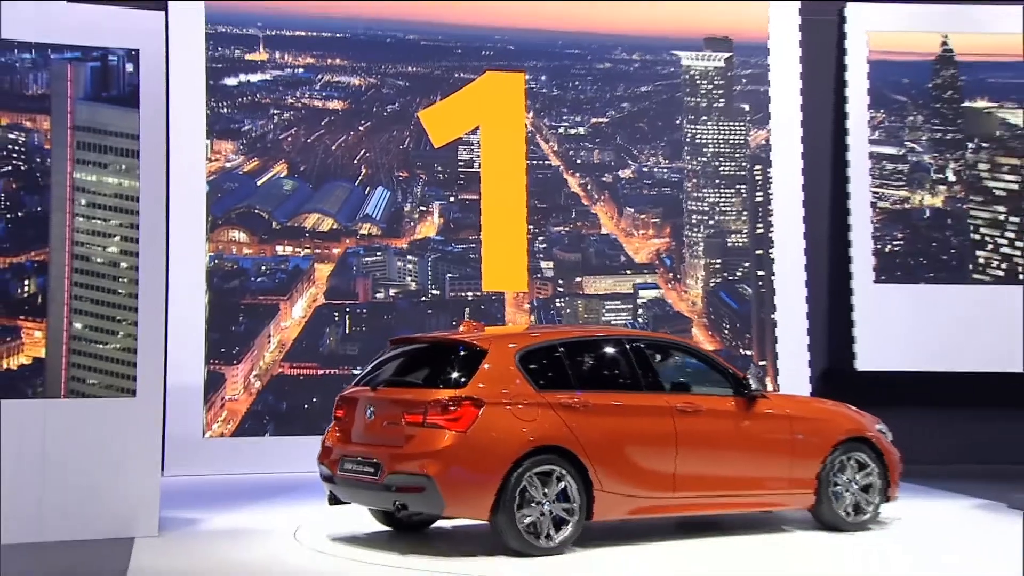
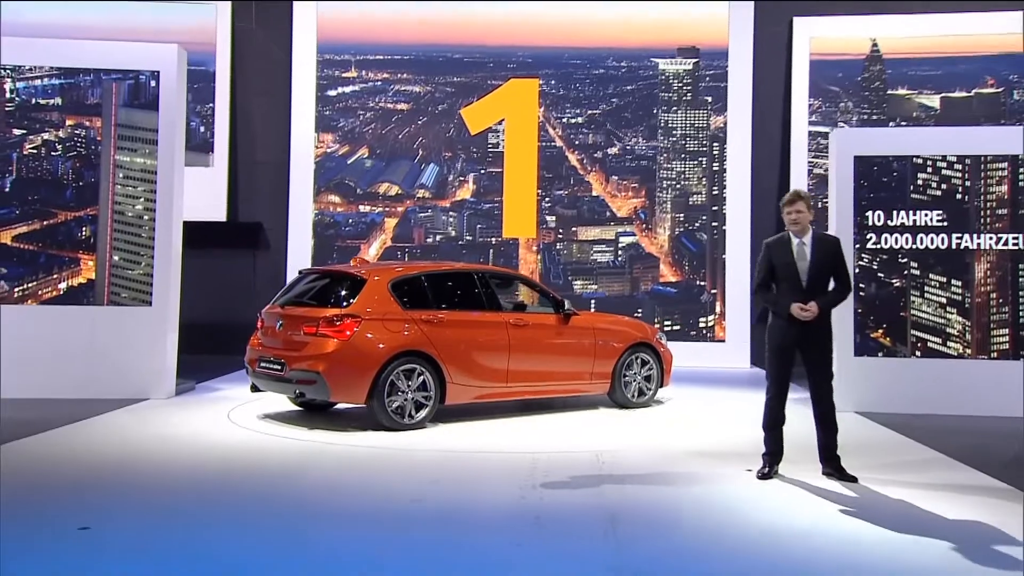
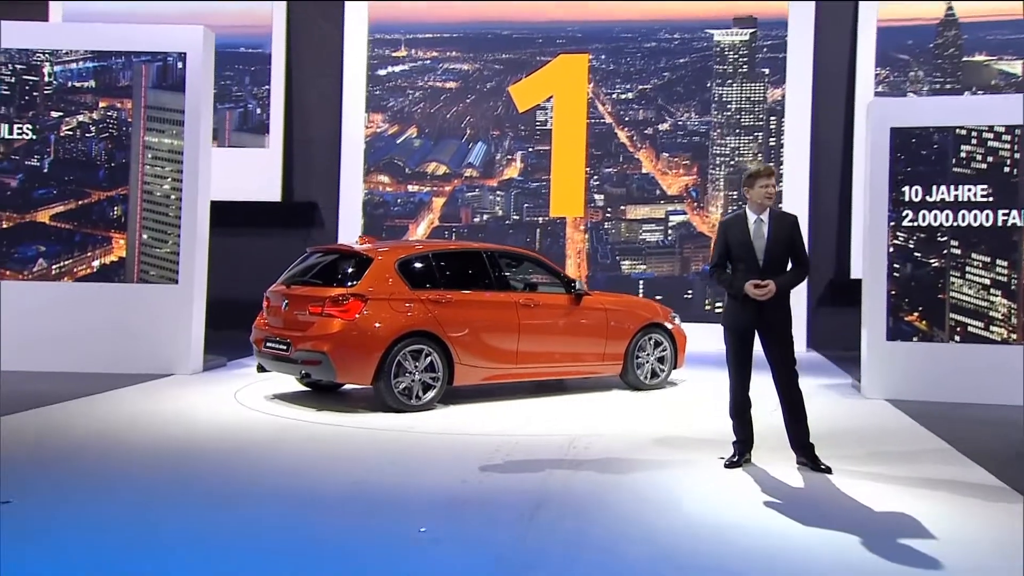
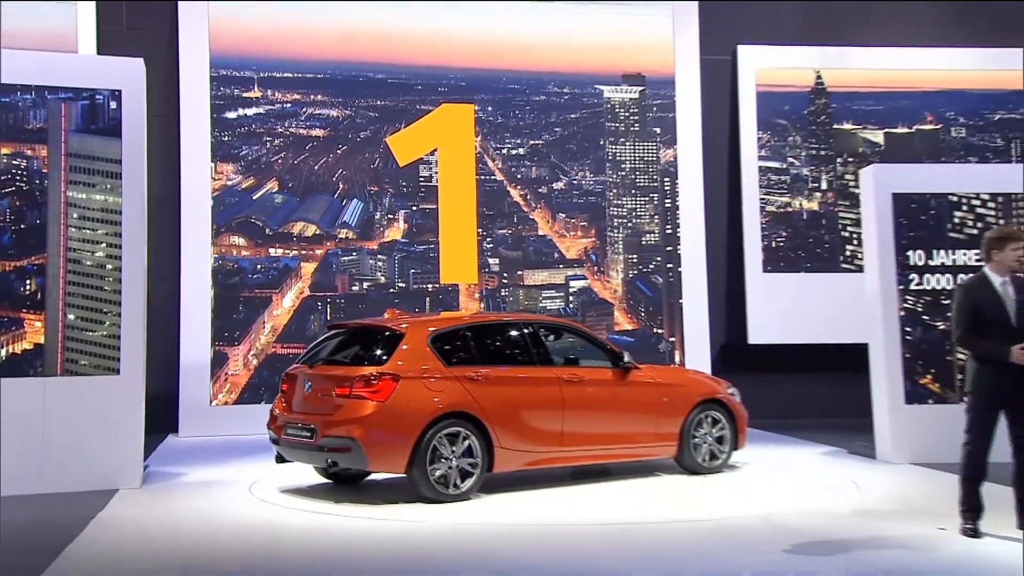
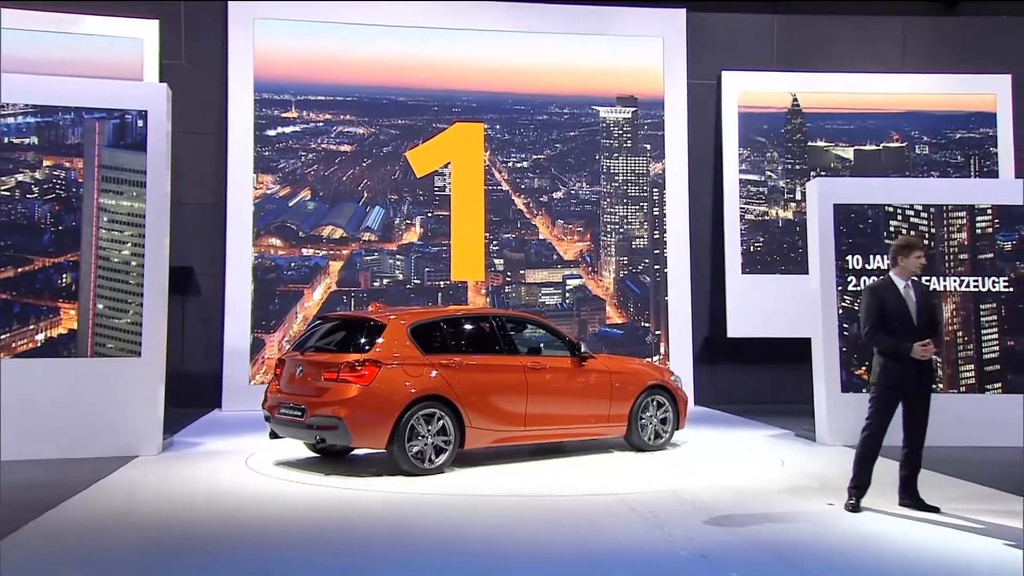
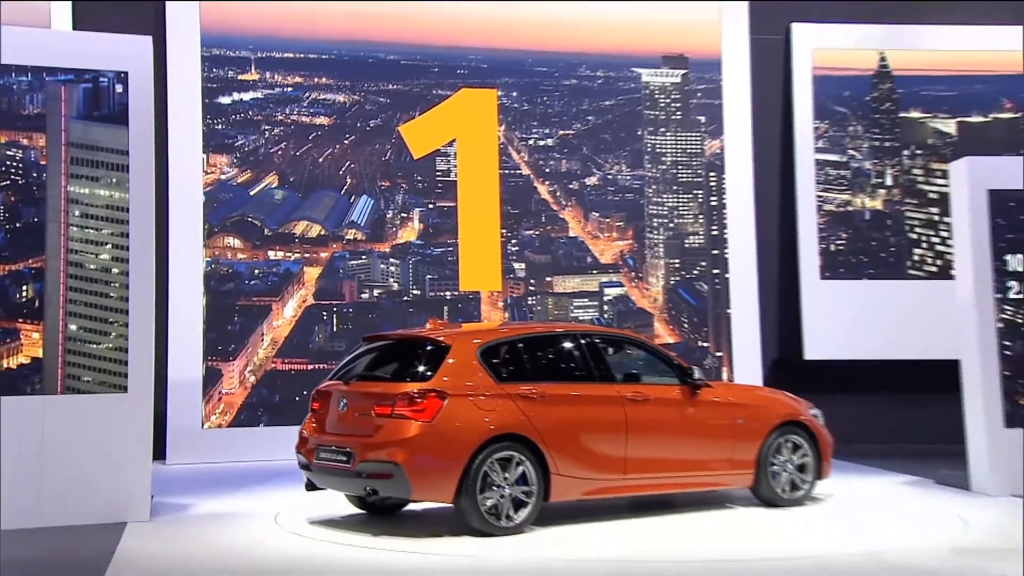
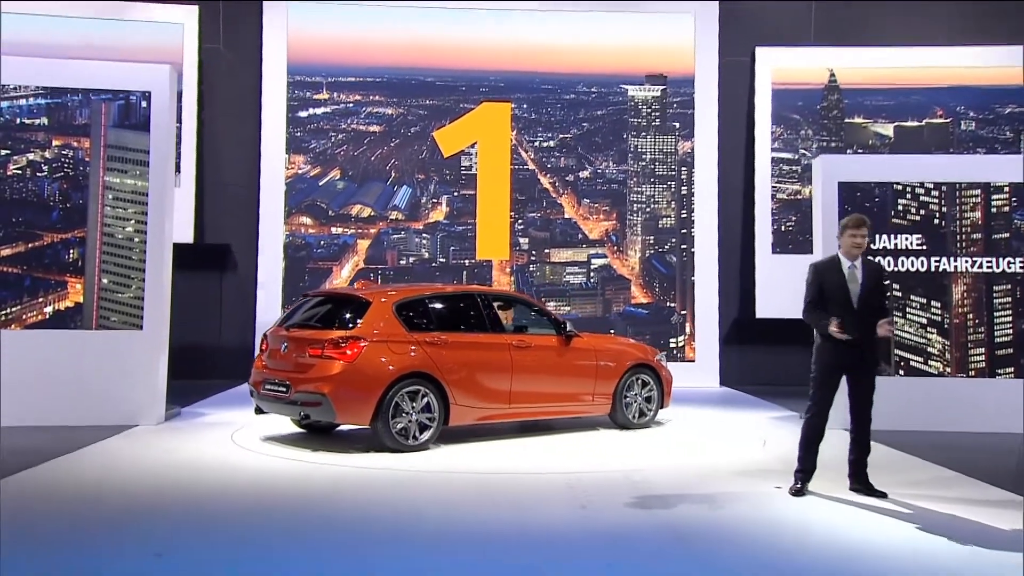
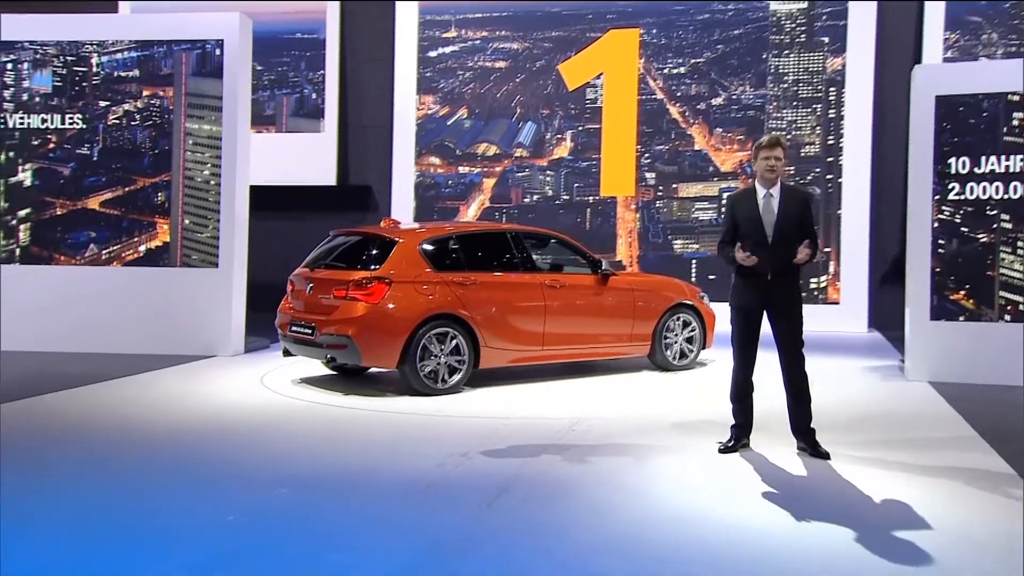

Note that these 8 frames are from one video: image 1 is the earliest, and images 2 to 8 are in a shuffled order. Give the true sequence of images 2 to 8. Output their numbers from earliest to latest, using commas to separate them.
6, 4, 5, 7, 2, 3, 8
